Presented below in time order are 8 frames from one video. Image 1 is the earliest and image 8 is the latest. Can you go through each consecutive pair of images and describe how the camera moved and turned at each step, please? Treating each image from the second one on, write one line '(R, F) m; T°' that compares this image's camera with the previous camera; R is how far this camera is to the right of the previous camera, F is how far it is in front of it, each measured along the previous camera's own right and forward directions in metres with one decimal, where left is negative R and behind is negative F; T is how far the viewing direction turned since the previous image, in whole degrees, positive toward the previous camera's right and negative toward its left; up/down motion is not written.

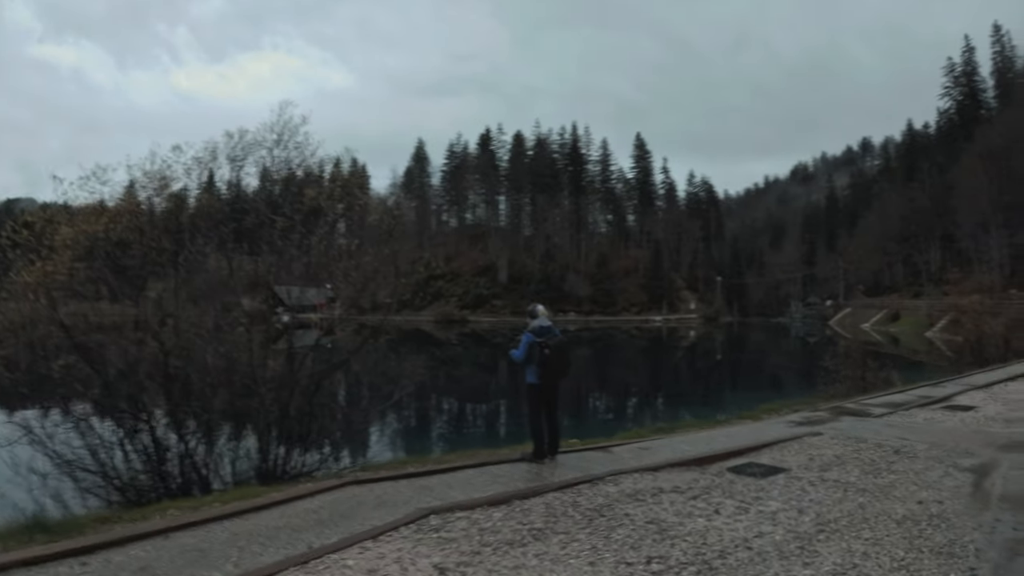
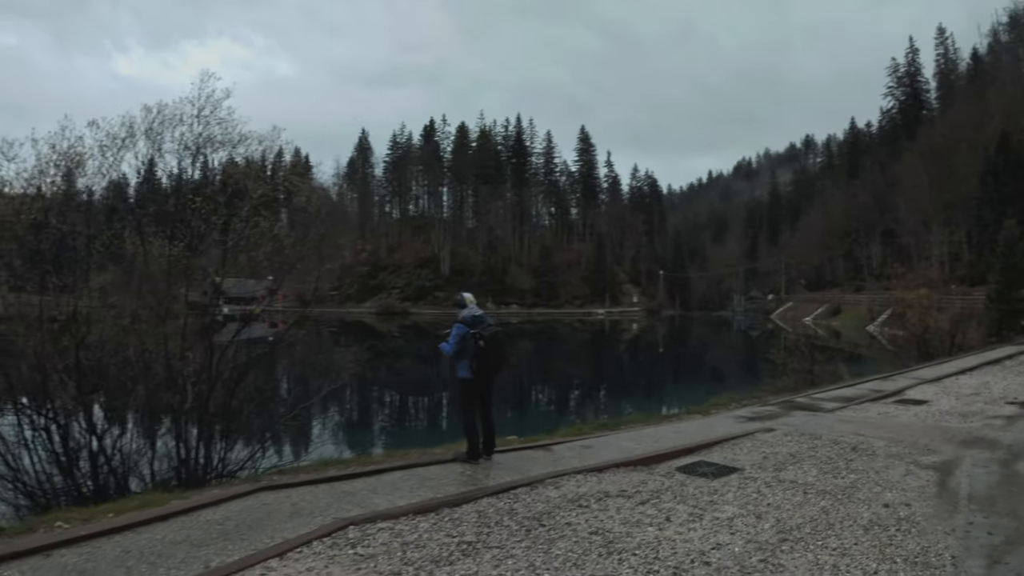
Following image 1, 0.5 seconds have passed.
(+0.1, +0.3) m; +5°
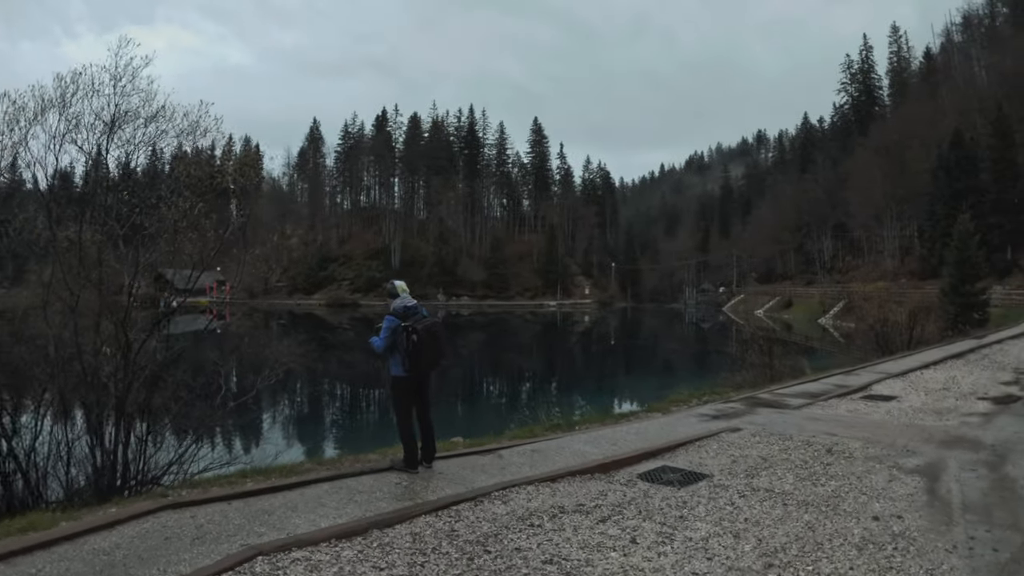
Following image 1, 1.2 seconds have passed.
(0.0, +0.3) m; +4°
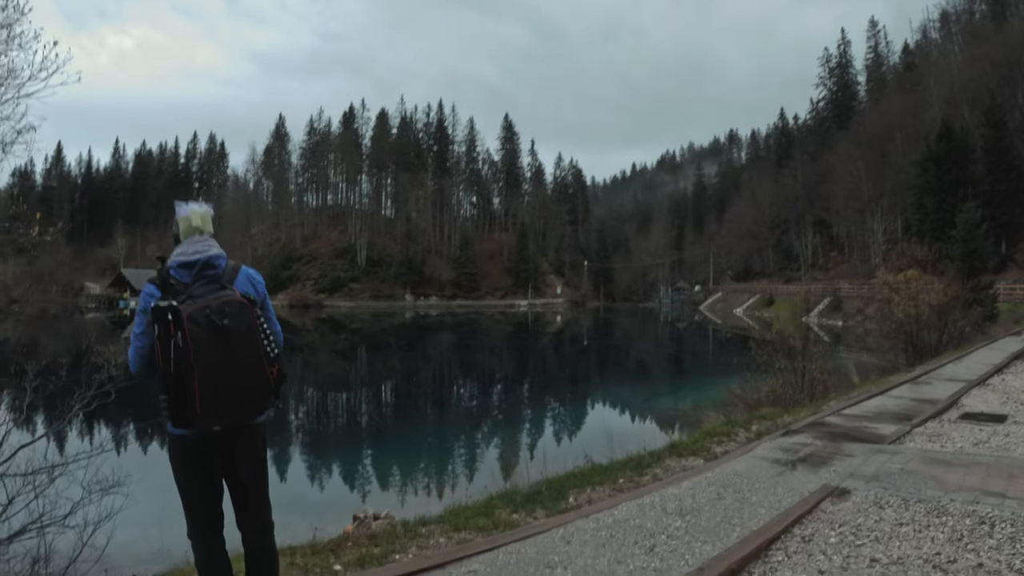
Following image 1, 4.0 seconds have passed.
(+0.1, +1.3) m; +3°
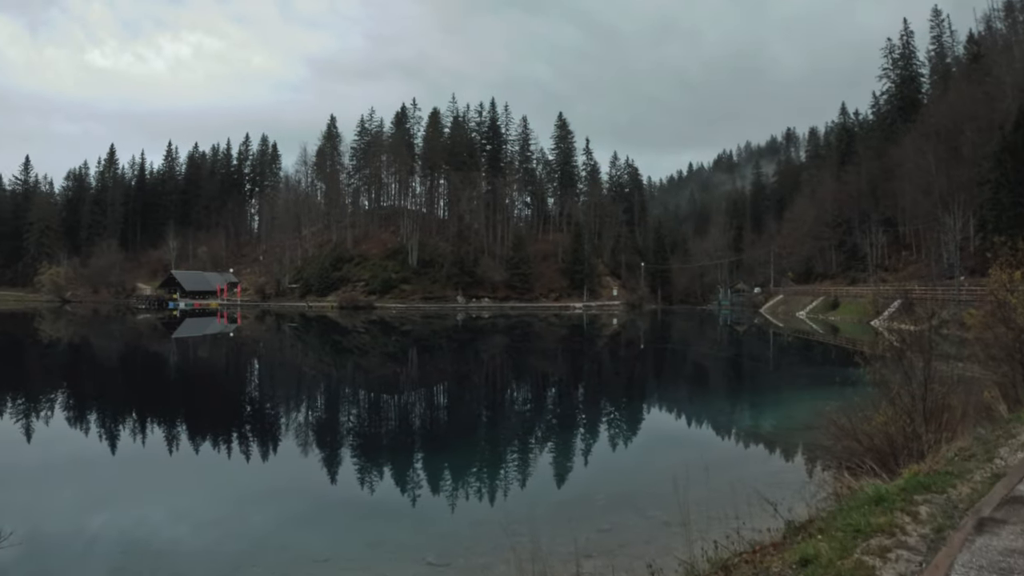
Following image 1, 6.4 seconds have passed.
(-0.9, +0.5) m; -3°
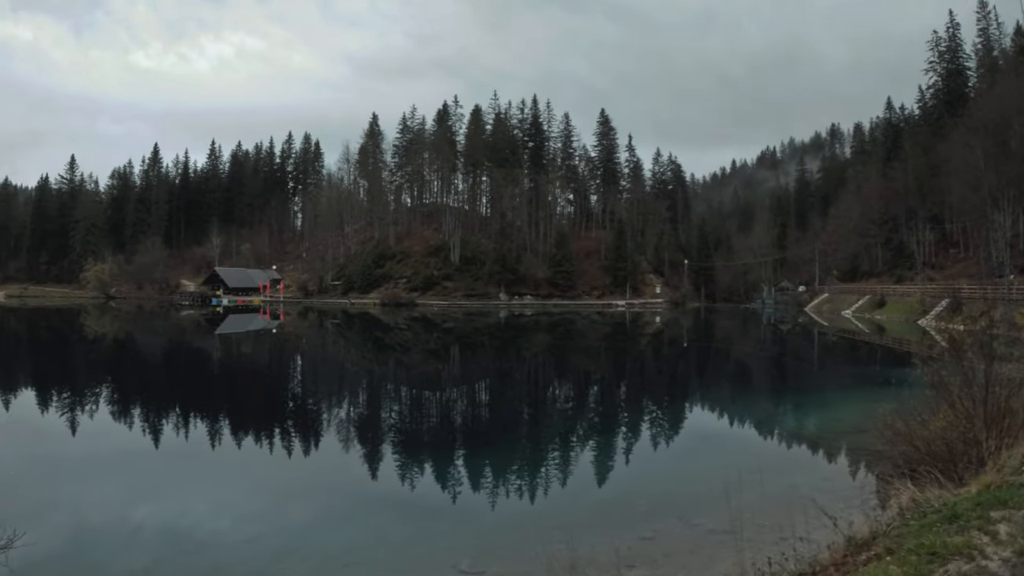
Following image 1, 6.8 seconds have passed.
(-0.8, +0.1) m; -2°
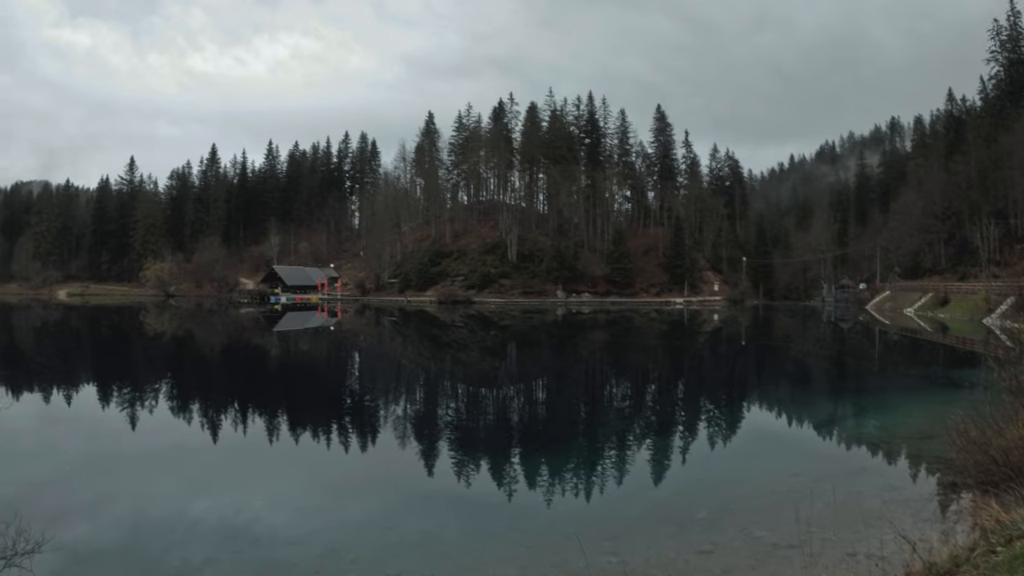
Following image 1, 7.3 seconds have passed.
(-1.3, +0.1) m; -2°
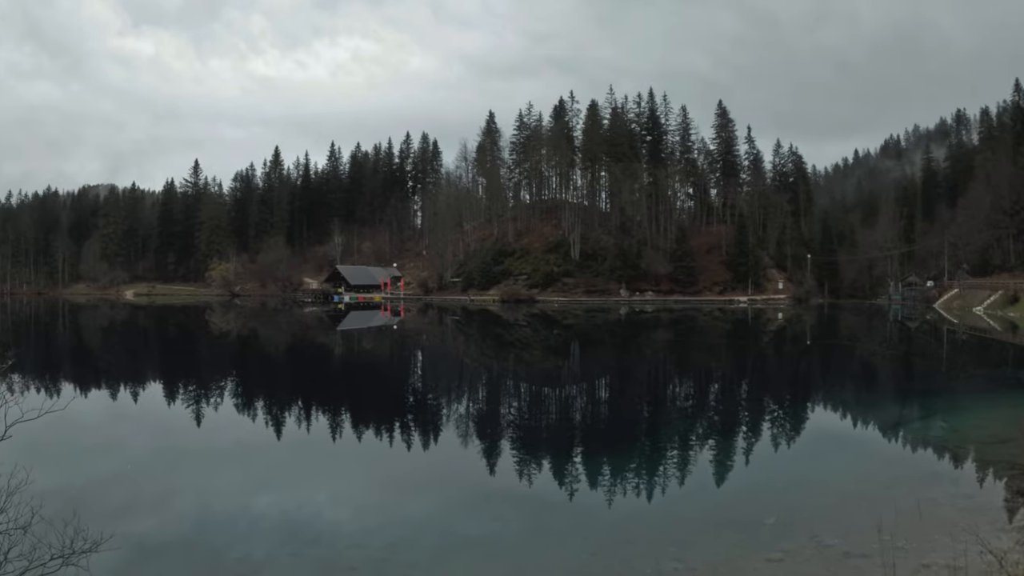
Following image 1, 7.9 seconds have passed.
(-1.4, -0.1) m; -3°
